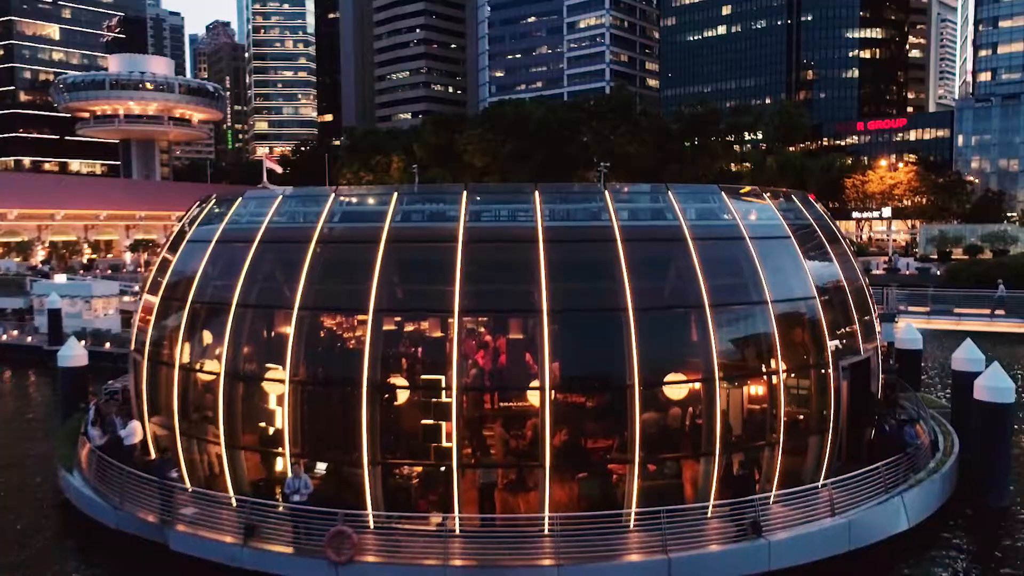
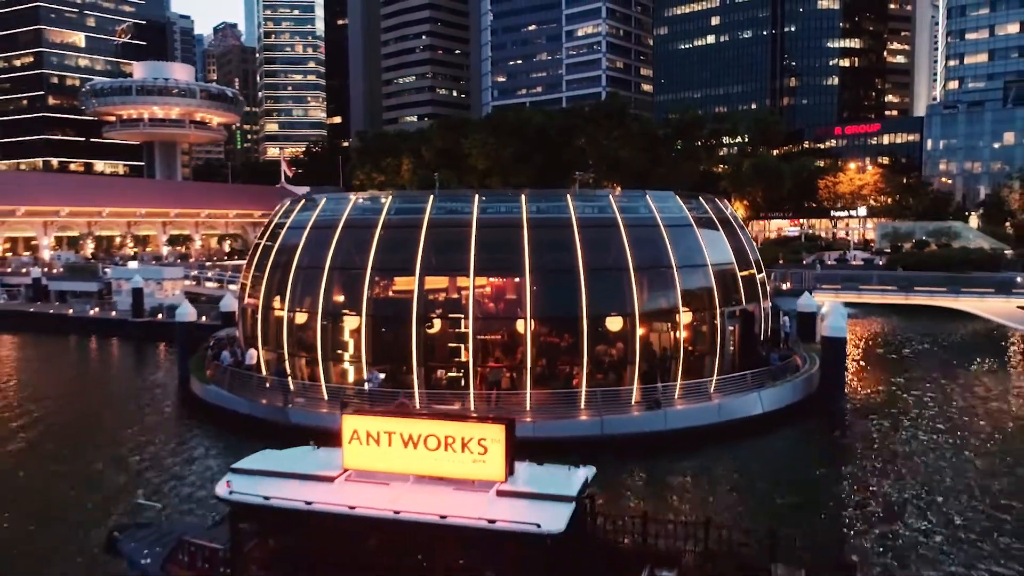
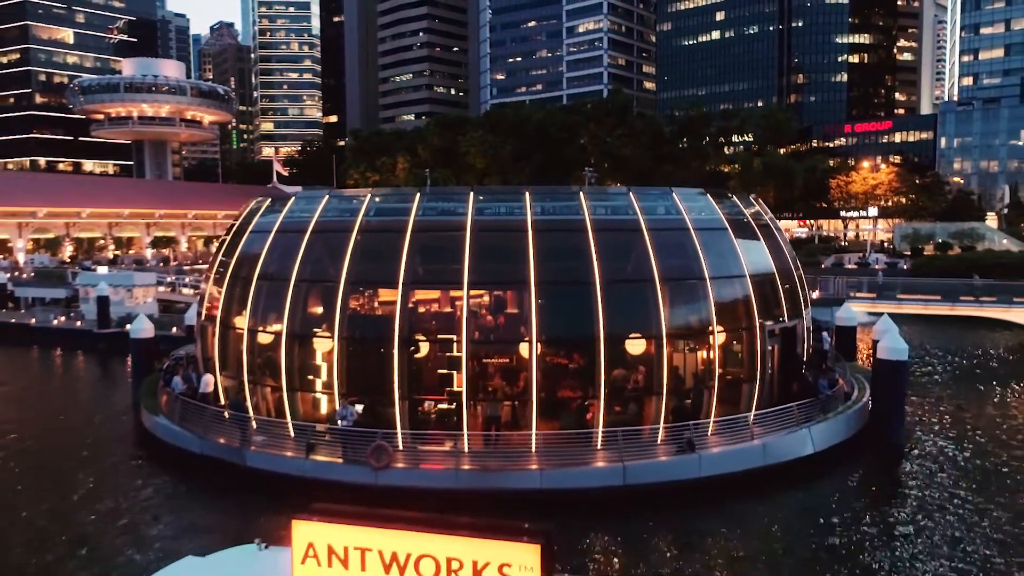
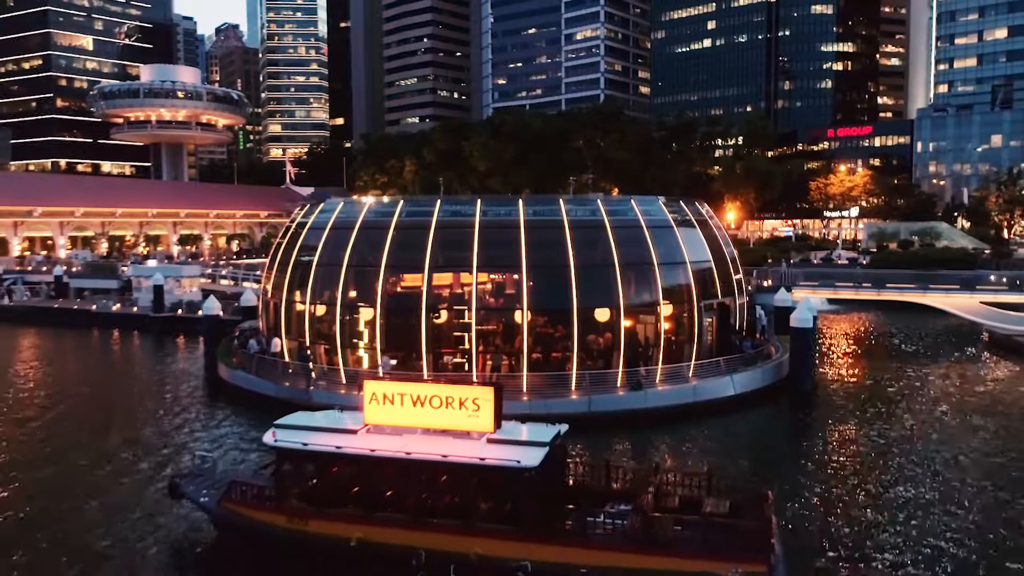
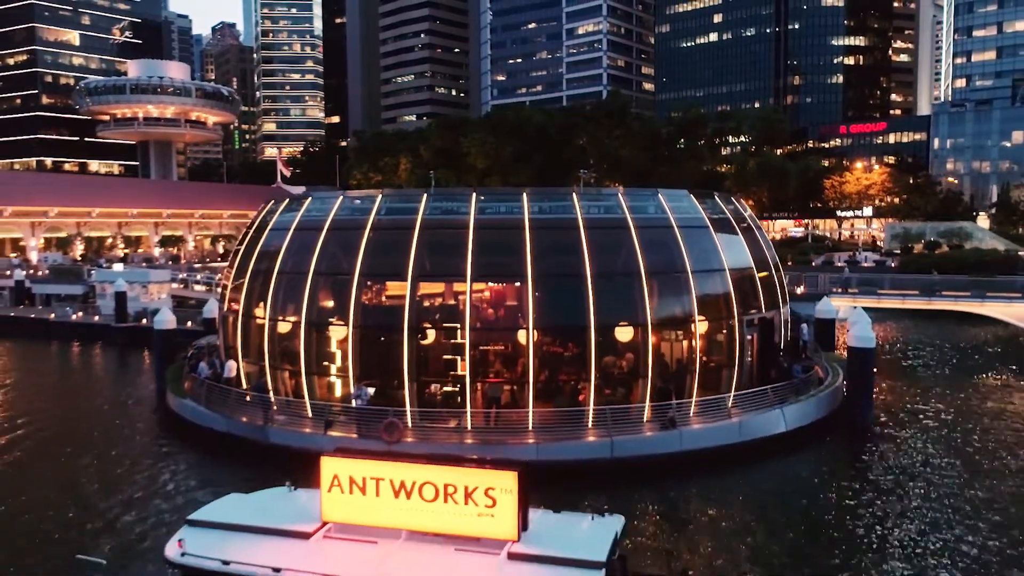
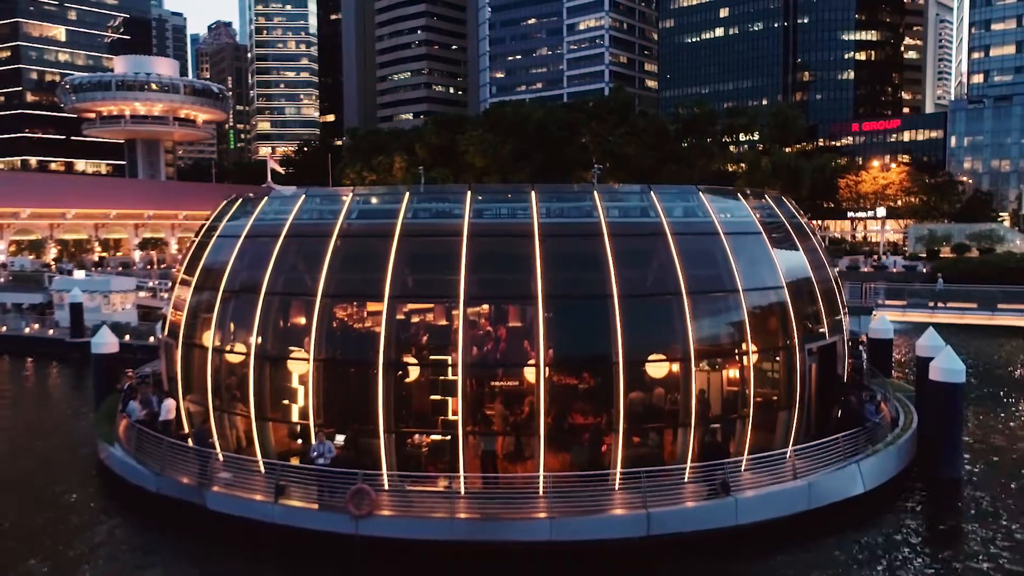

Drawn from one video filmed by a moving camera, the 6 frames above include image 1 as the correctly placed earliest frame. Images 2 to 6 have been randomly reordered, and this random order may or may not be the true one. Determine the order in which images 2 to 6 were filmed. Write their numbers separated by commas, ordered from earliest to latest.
6, 3, 5, 2, 4
